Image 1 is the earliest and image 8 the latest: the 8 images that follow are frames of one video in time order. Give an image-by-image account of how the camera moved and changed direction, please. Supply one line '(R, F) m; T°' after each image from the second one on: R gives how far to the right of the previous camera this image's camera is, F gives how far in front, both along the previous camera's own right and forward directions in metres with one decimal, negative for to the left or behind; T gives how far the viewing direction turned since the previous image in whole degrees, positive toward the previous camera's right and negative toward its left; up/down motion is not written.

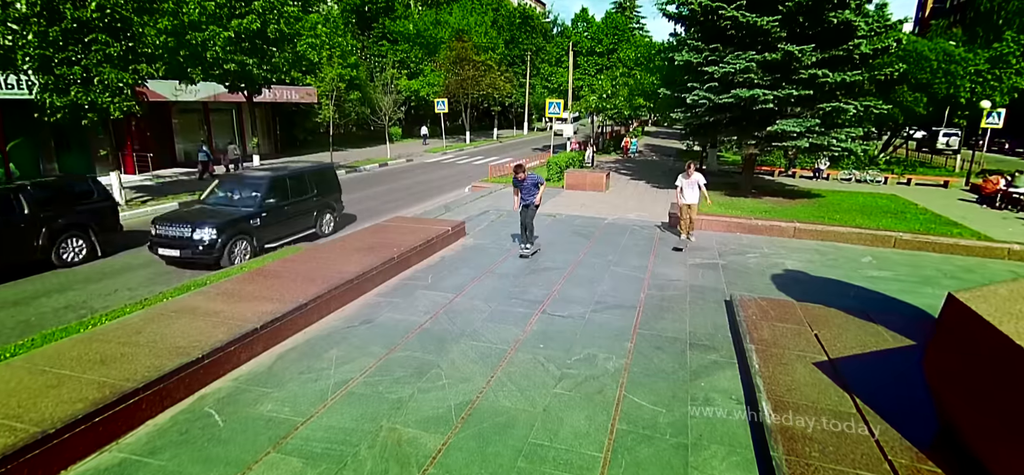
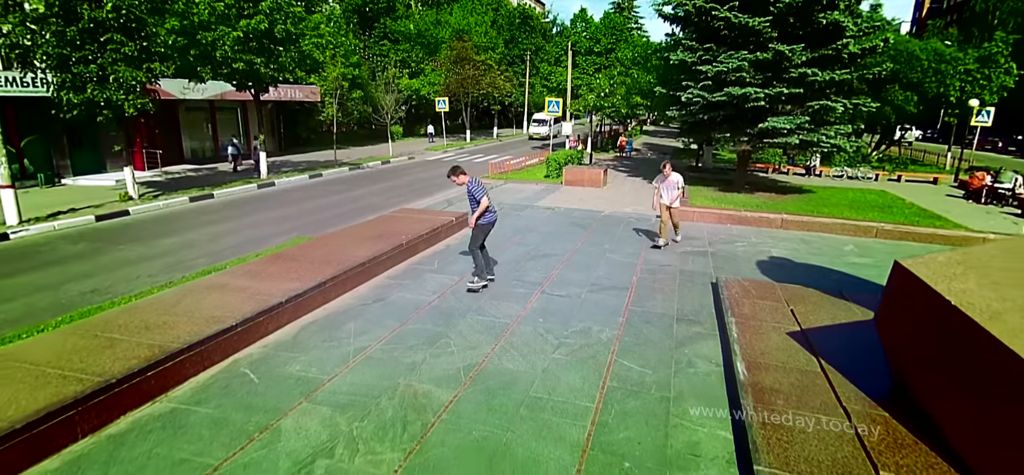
(0.0, -0.5) m; 0°
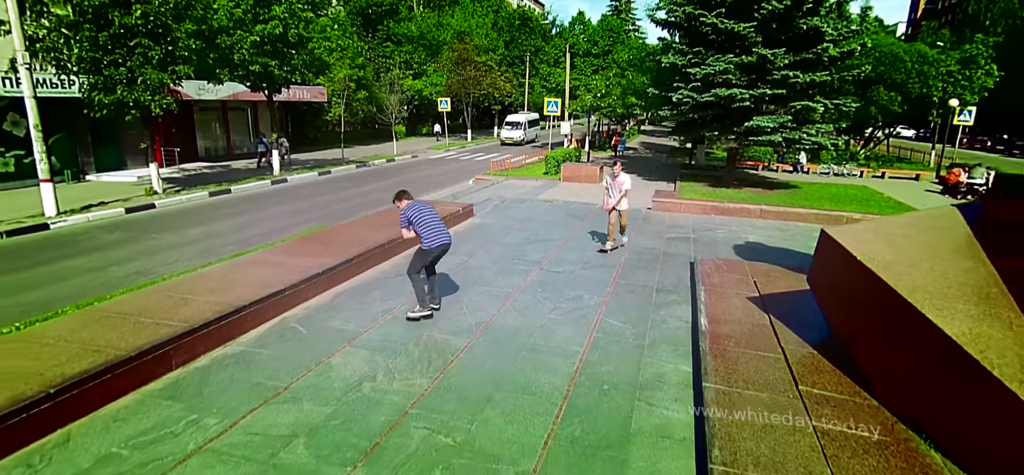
(0.0, -0.9) m; 0°
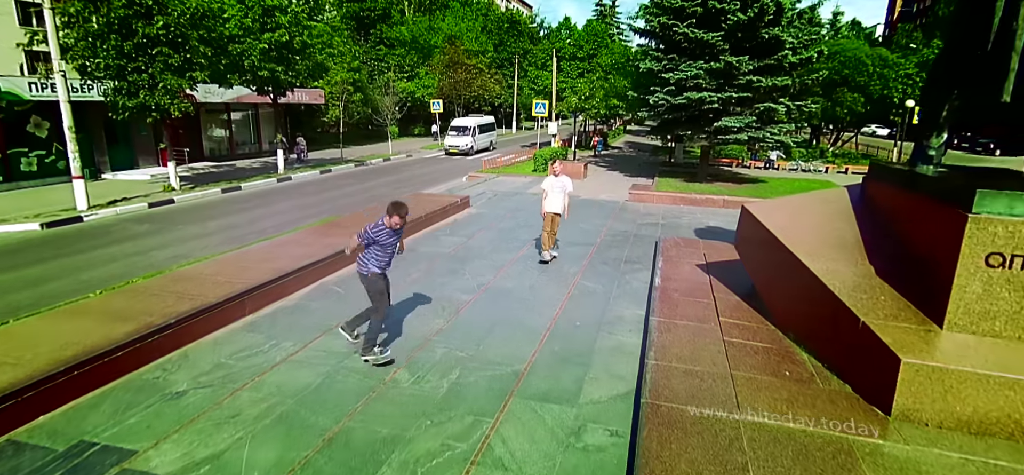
(-0.1, -1.3) m; +1°
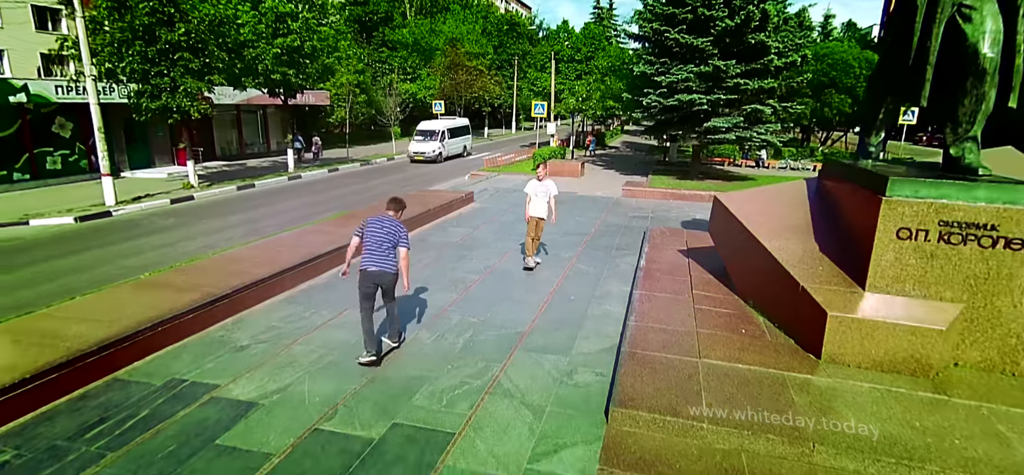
(-0.1, -0.9) m; 0°
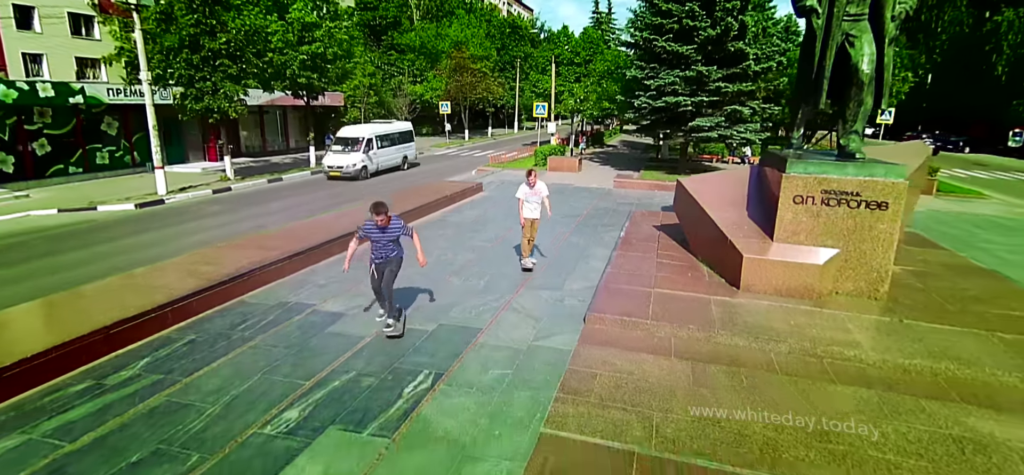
(-0.1, -1.8) m; 0°
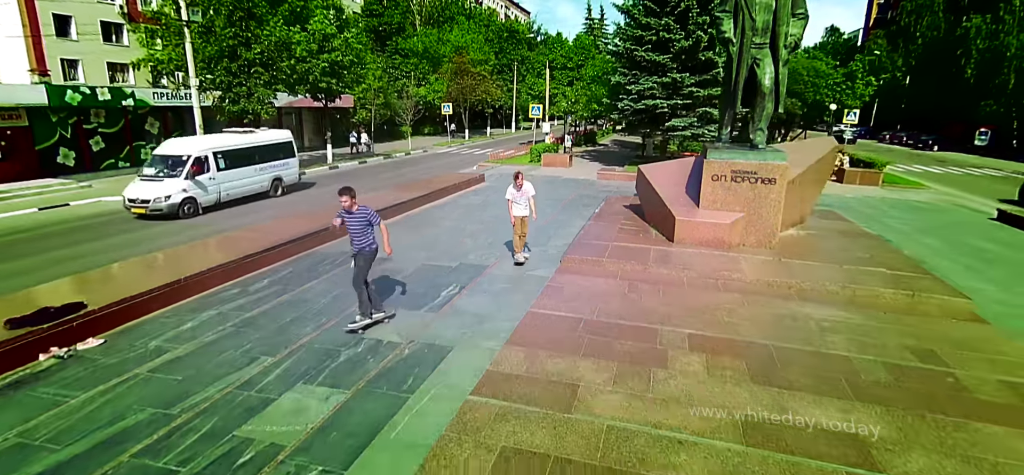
(0.0, -2.4) m; 0°
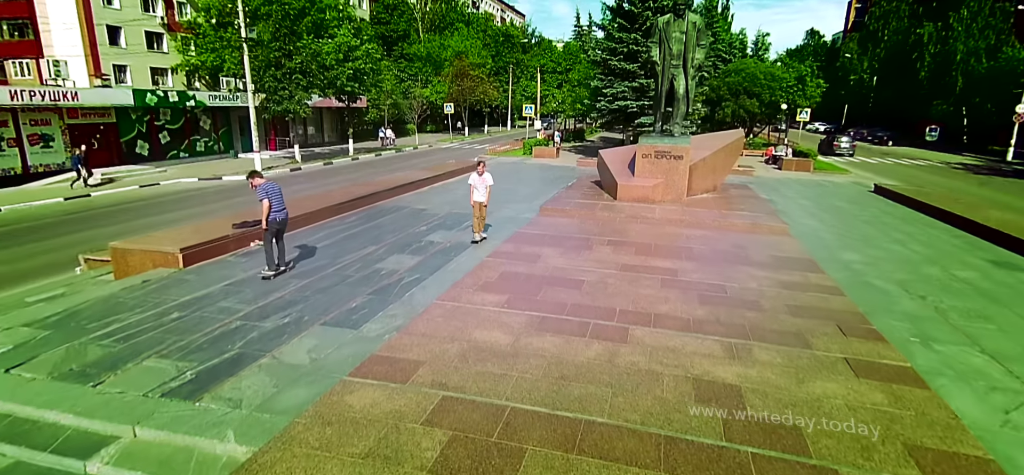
(0.0, -4.1) m; 0°
